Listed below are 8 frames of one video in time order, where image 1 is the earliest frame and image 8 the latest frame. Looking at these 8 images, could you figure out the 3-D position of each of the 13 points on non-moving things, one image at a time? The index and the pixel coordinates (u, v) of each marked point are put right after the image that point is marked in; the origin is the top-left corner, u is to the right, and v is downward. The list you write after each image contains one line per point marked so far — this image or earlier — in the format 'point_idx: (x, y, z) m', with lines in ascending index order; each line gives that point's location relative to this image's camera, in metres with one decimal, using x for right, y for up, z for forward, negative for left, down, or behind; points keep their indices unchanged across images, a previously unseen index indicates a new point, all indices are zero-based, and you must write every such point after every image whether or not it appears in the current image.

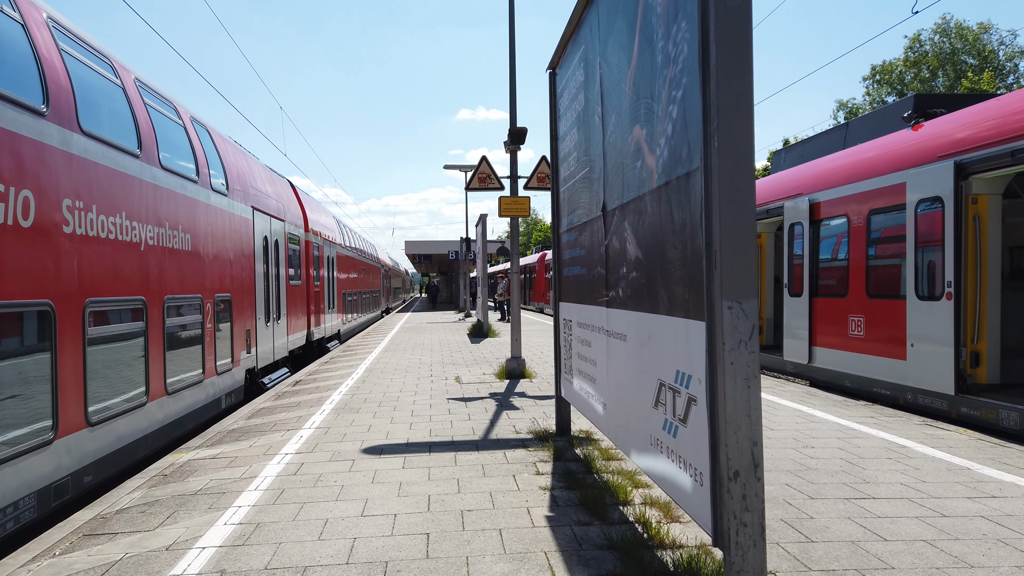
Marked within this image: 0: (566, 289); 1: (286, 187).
0: (+0.4, 0.0, +5.5) m
1: (-4.6, +2.1, +13.5) m
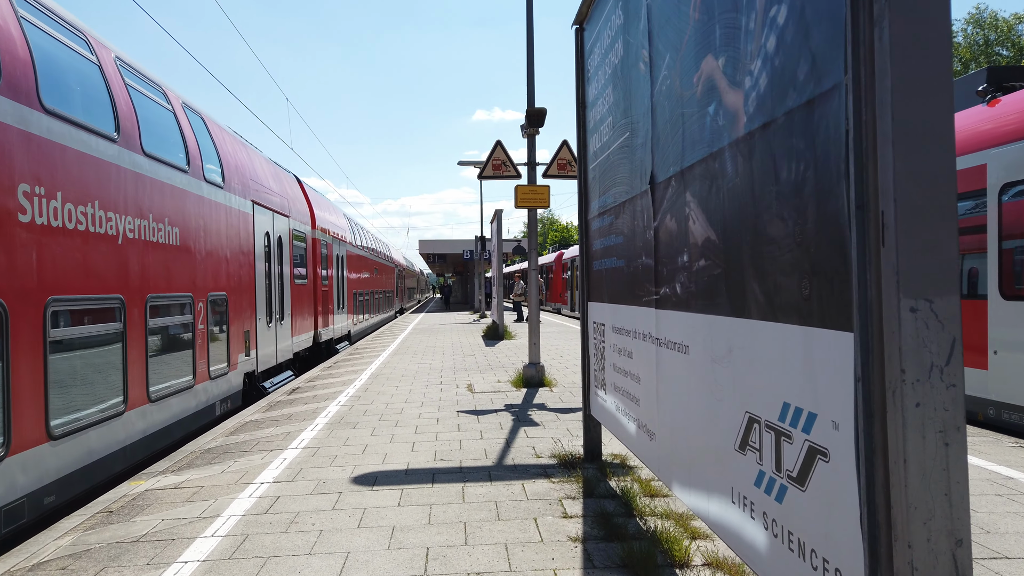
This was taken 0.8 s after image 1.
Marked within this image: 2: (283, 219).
0: (+0.6, 0.0, +4.5) m
1: (-4.2, +2.1, +12.7) m
2: (-3.9, +1.2, +11.3) m
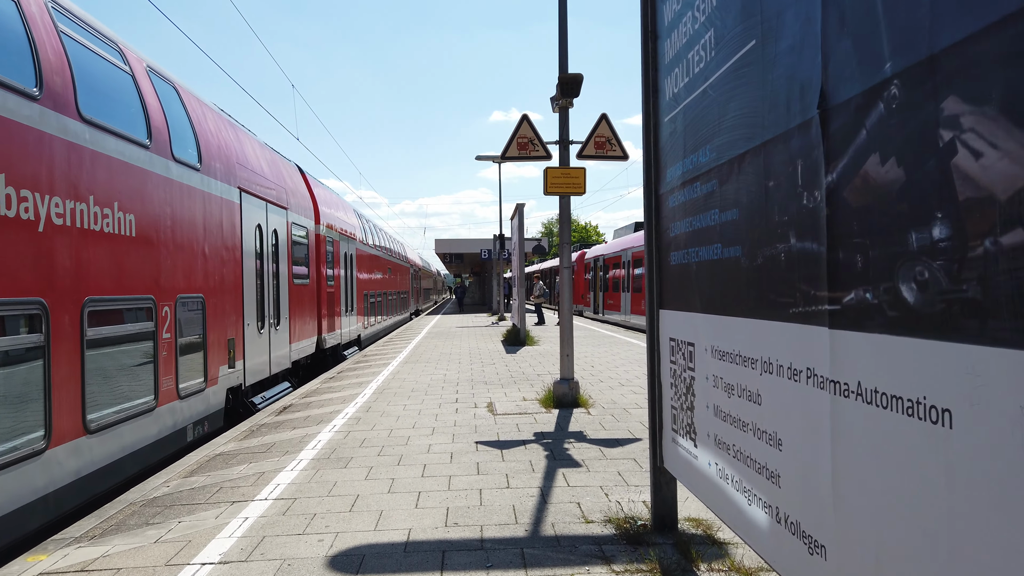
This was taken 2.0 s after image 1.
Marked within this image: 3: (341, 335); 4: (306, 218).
0: (+0.8, 0.0, +3.2) m
1: (-3.8, +2.1, +11.4) m
2: (-3.5, +1.2, +10.1) m
3: (-3.8, -1.0, +14.4) m
4: (-3.7, +1.2, +11.7) m
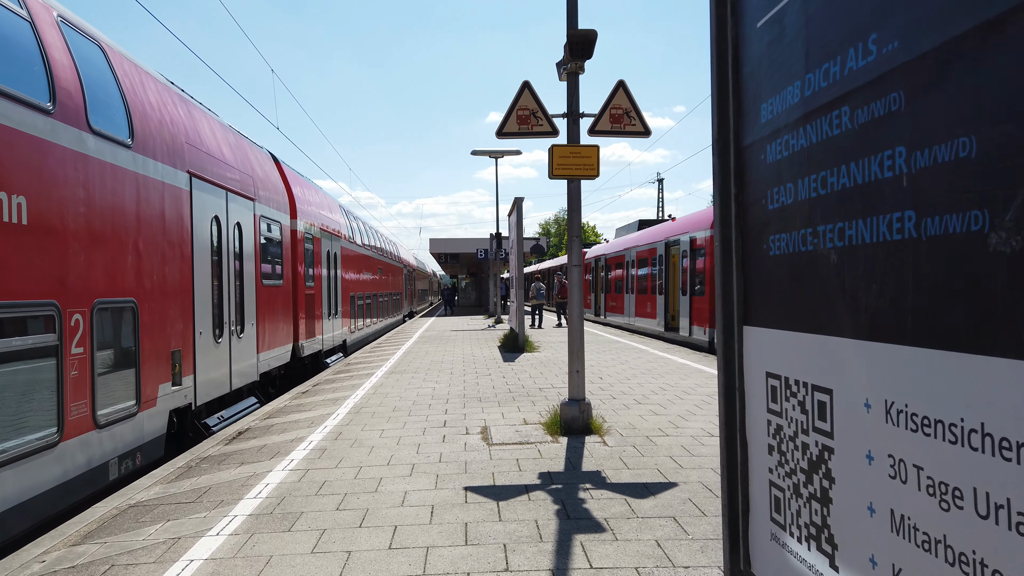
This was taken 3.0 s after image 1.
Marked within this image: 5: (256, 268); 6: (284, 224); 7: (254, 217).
0: (+0.8, 0.0, +2.0) m
1: (-3.9, +2.0, +10.2) m
2: (-3.6, +1.1, +8.8) m
3: (-3.9, -1.0, +13.1) m
4: (-3.8, +1.2, +10.5) m
5: (-3.6, +0.3, +9.2) m
6: (-3.7, +1.1, +10.8) m
7: (-3.6, +1.0, +9.3) m
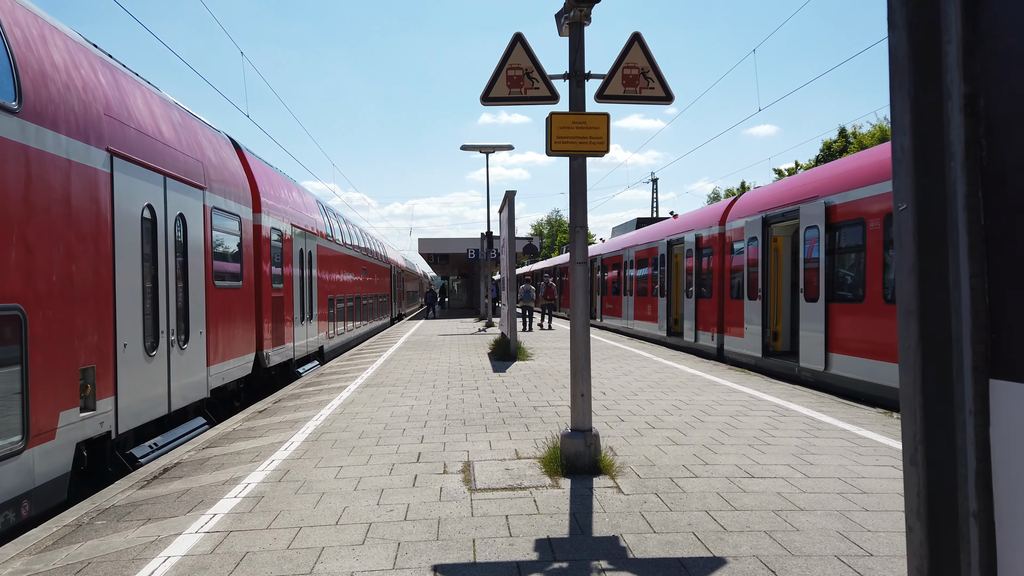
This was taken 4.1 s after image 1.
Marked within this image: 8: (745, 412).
0: (+0.8, 0.0, +0.8) m
1: (-4.0, +2.0, +8.9) m
2: (-3.7, +1.1, +7.6) m
3: (-4.1, -1.1, +11.9) m
4: (-3.9, +1.2, +9.3) m
5: (-3.7, +0.3, +8.0) m
6: (-3.9, +1.0, +9.5) m
7: (-3.7, +1.0, +8.1) m
8: (+2.4, -1.2, +7.1) m
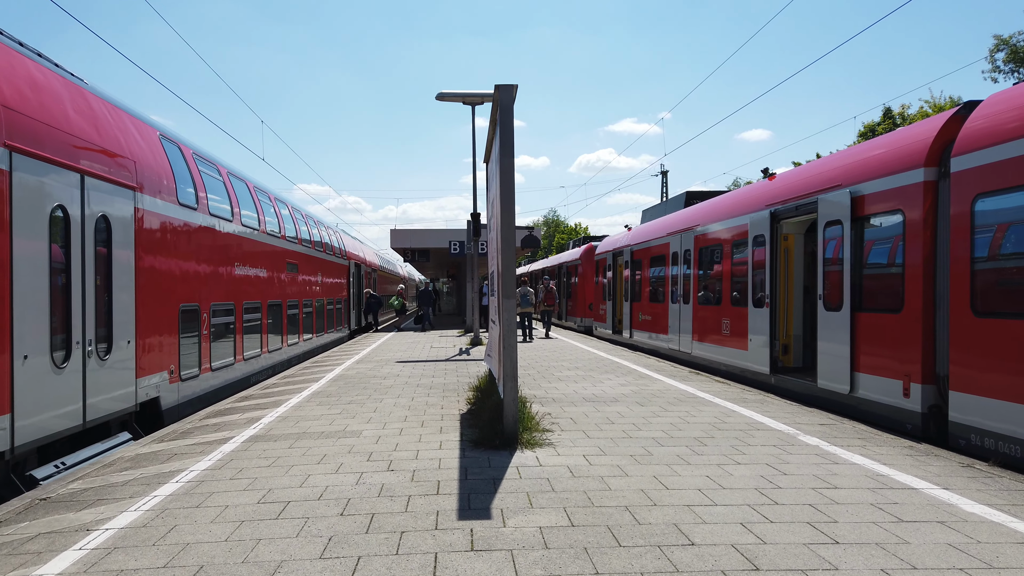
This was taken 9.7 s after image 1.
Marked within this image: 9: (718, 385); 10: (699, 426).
0: (+0.6, -0.1, -0.2) m
1: (-4.2, +1.9, +7.9) m
2: (-3.9, +1.0, +6.6) m
3: (-4.3, -1.2, +10.9) m
4: (-4.1, +1.0, +8.3) m
5: (-3.9, +0.1, +7.0) m
6: (-4.1, +0.9, +8.5) m
7: (-3.9, +0.8, +7.1) m
8: (+2.2, -1.4, +6.1) m
9: (+2.9, -1.4, +9.3) m
10: (+2.0, -1.5, +6.6) m
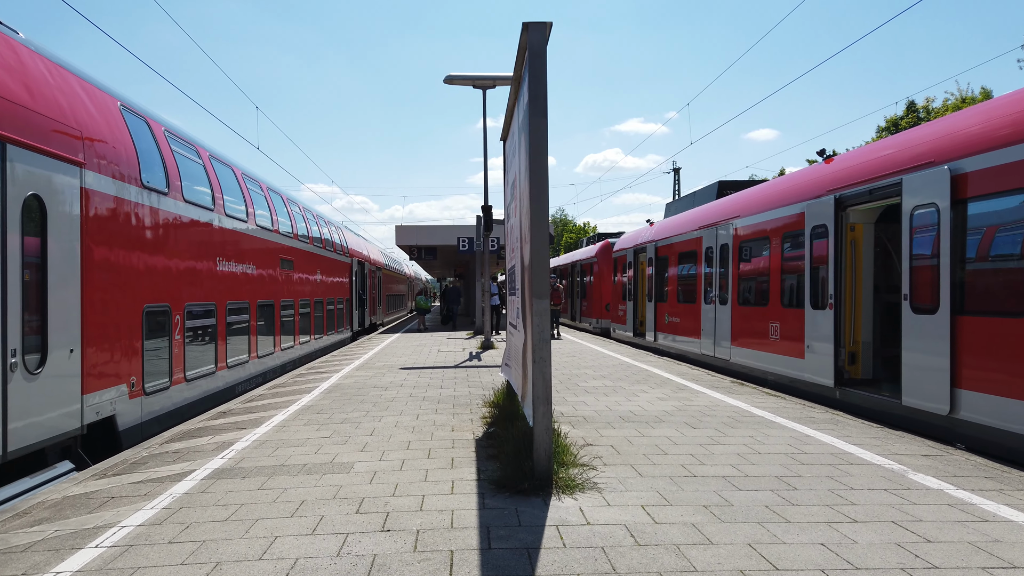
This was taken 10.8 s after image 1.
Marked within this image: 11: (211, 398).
0: (+0.8, -0.1, -1.5) m
1: (-3.9, +1.9, +6.7) m
2: (-3.6, +1.0, +5.4) m
3: (-4.0, -1.2, +9.6) m
4: (-3.9, +1.1, +7.0) m
5: (-3.6, +0.2, +5.8) m
6: (-3.8, +0.9, +7.3) m
7: (-3.7, +0.9, +5.9) m
8: (+2.4, -1.3, +4.8) m
9: (+3.1, -1.3, +8.0) m
10: (+2.3, -1.4, +5.3) m
11: (-4.0, -1.5, +8.8) m
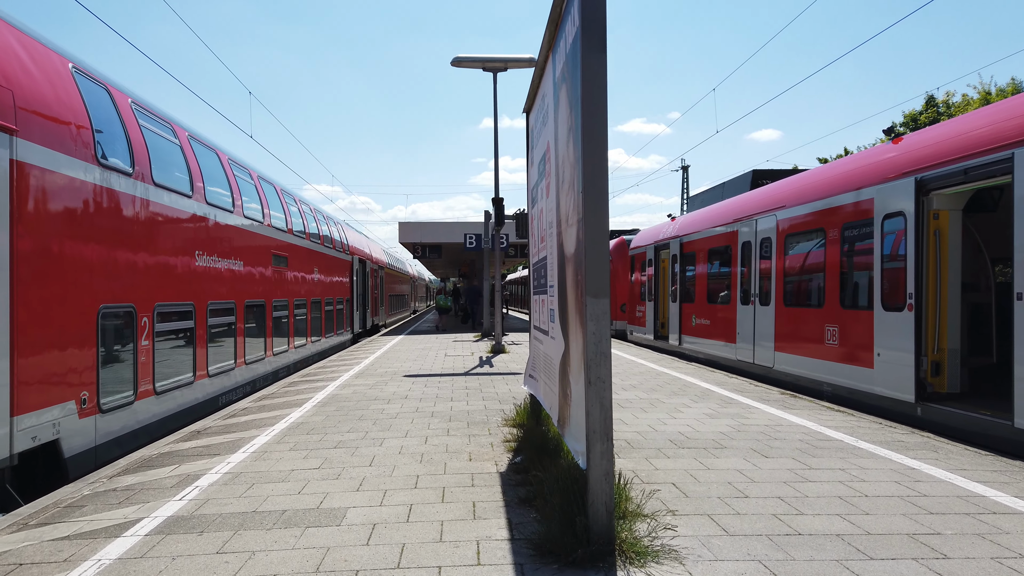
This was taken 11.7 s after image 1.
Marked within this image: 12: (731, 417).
0: (+1.0, -0.1, -2.6) m
1: (-3.7, +1.9, +5.6) m
2: (-3.4, +1.1, +4.3) m
3: (-3.8, -1.2, +8.5) m
4: (-3.6, +1.1, +5.9) m
5: (-3.4, +0.2, +4.7) m
6: (-3.6, +0.9, +6.2) m
7: (-3.5, +0.9, +4.7) m
8: (+2.6, -1.3, +3.7) m
9: (+3.4, -1.3, +6.8) m
10: (+2.5, -1.4, +4.2) m
11: (-3.8, -1.4, +7.7) m
12: (+2.2, -1.3, +6.7) m
